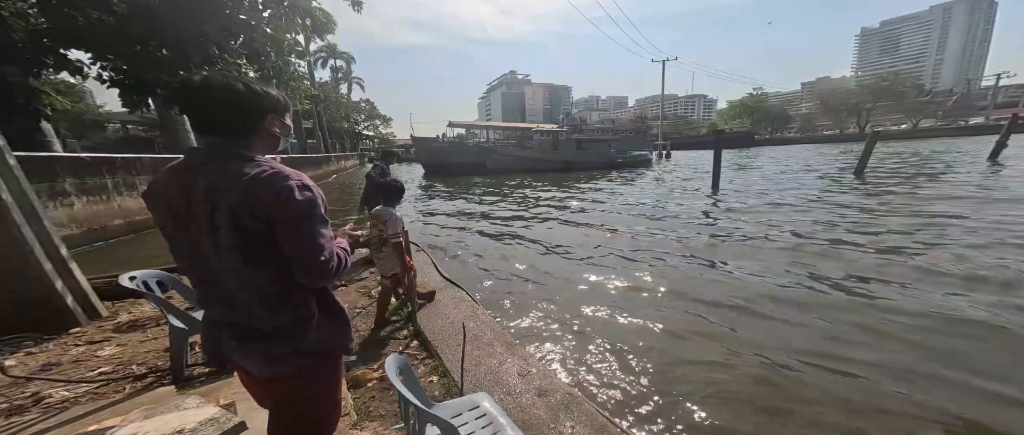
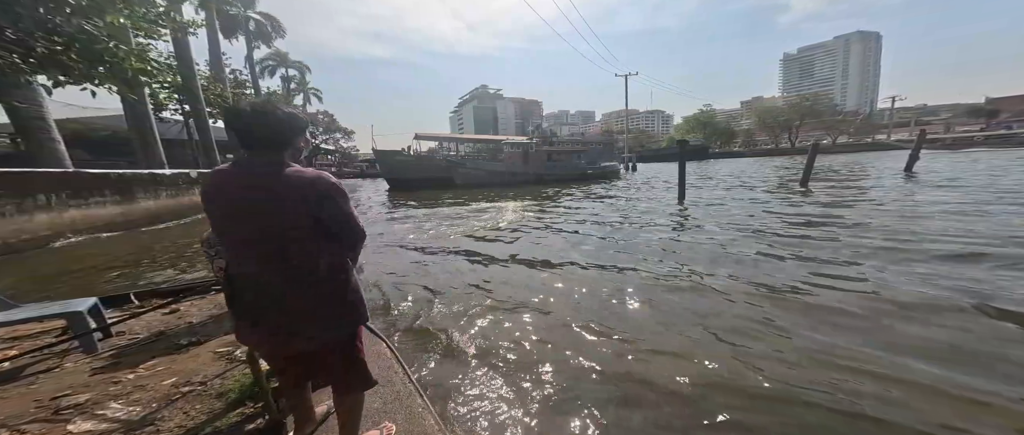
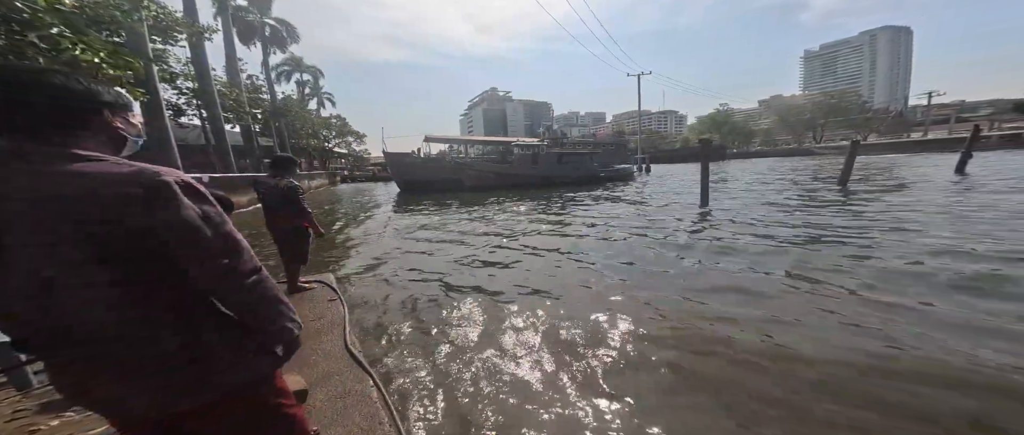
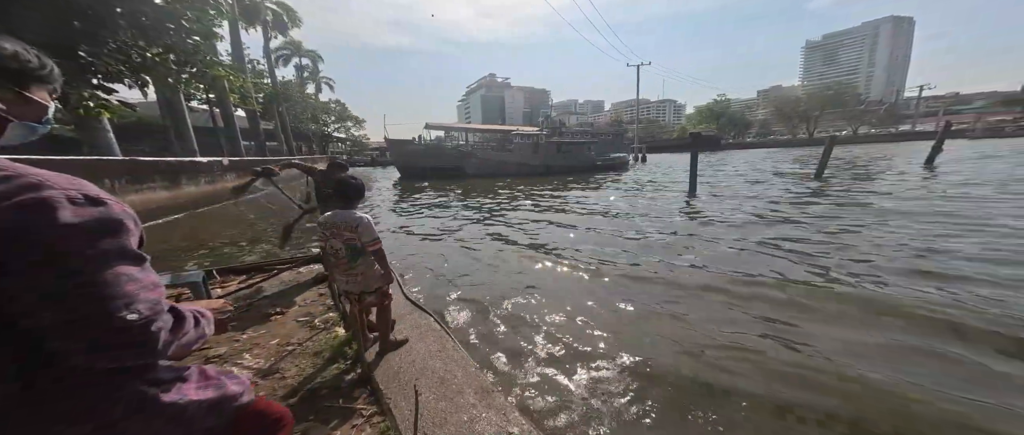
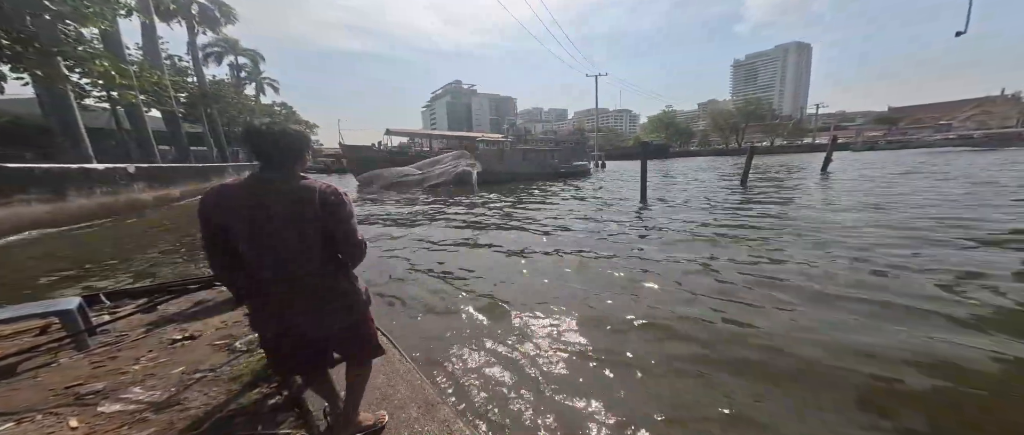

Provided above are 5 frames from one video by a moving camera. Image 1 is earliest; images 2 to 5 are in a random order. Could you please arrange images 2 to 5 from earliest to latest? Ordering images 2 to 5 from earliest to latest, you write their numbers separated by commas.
4, 5, 2, 3
